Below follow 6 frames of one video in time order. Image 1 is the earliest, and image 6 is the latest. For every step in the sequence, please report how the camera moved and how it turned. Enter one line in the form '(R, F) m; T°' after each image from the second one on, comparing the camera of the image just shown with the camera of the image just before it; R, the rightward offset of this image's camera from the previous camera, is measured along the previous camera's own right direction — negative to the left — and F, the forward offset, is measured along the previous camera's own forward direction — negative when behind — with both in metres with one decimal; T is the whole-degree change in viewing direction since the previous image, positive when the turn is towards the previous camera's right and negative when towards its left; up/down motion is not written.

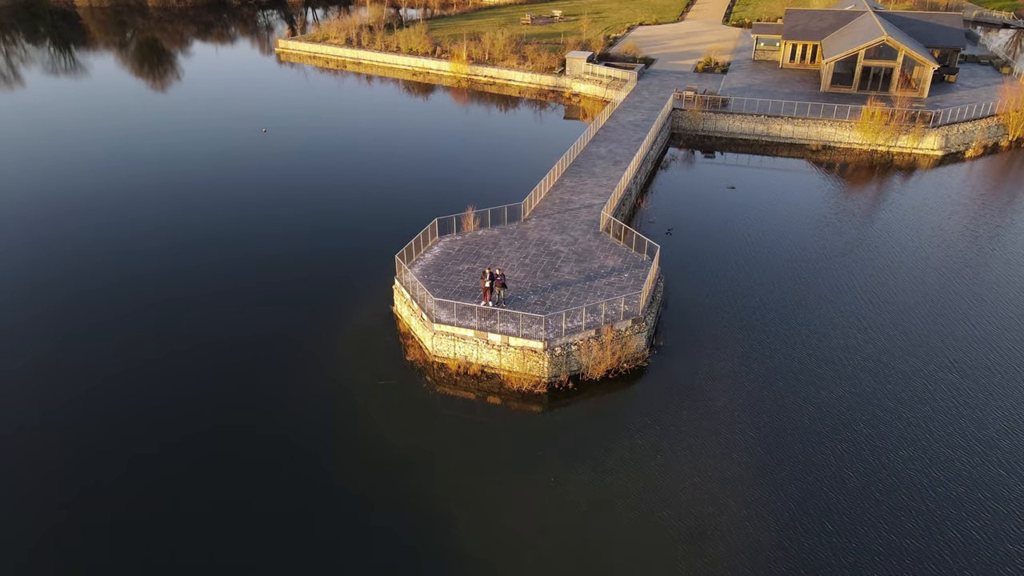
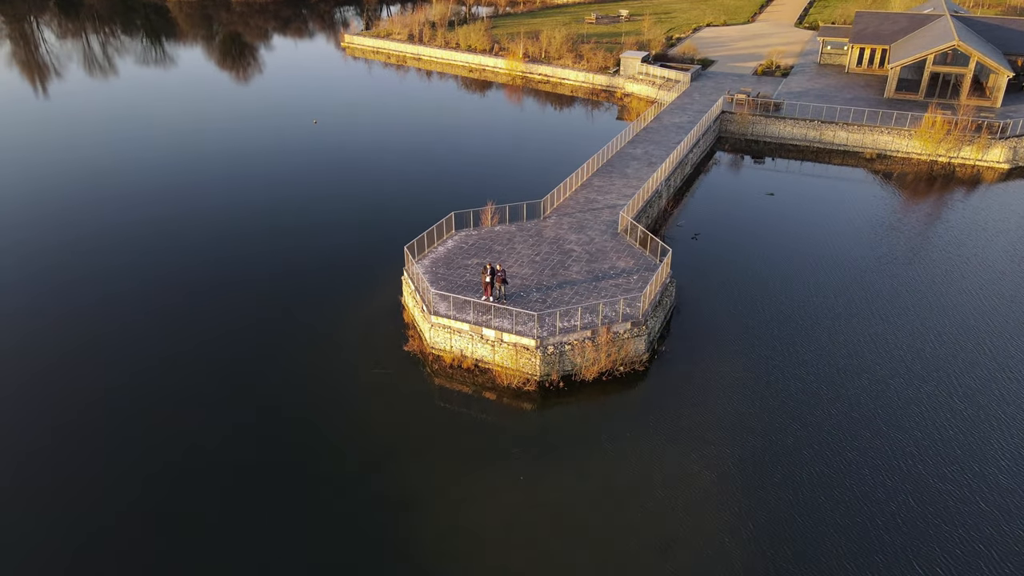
(+1.8, +0.2) m; -6°
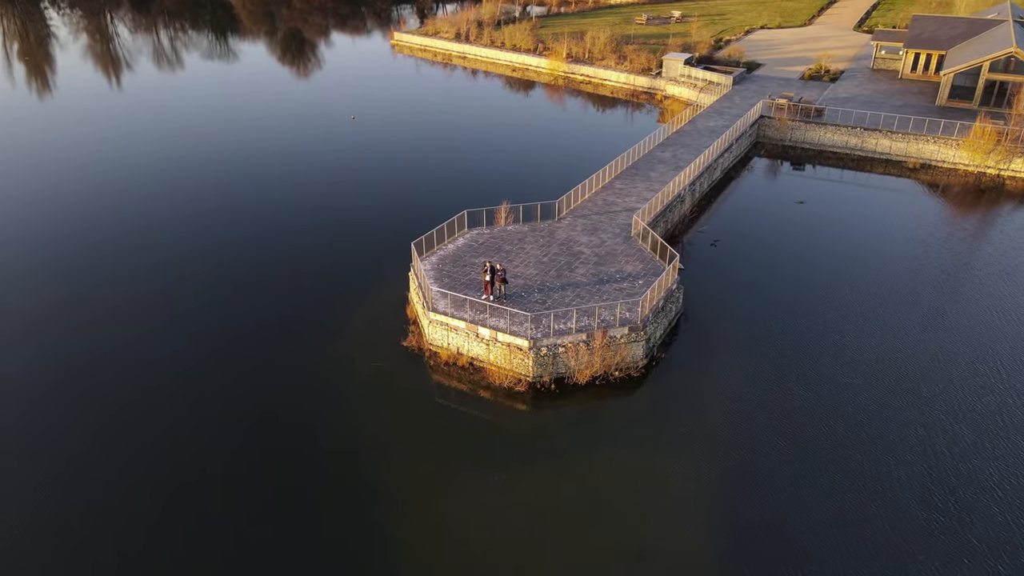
(+1.4, +0.1) m; -4°
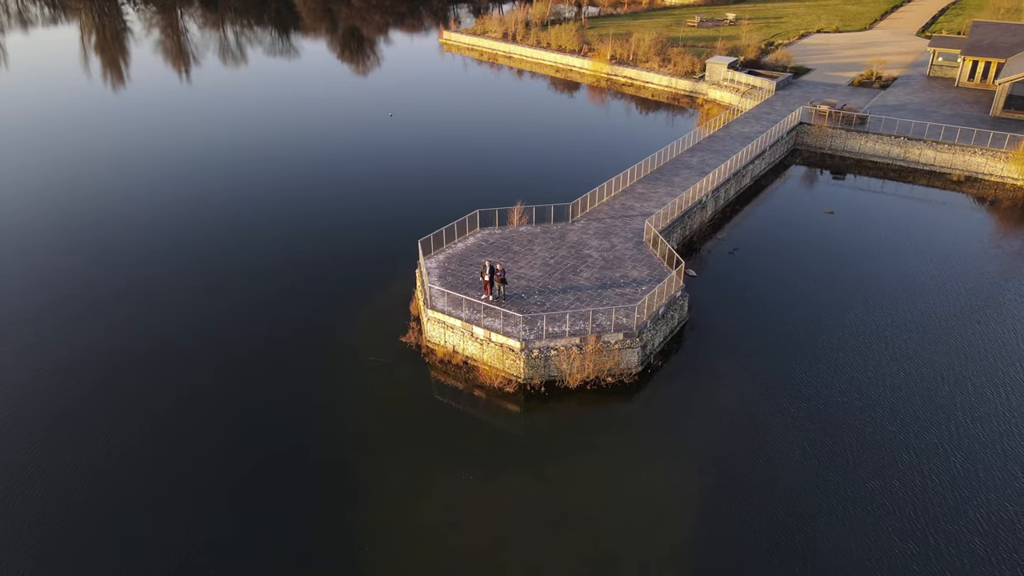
(+1.4, 0.0) m; -4°
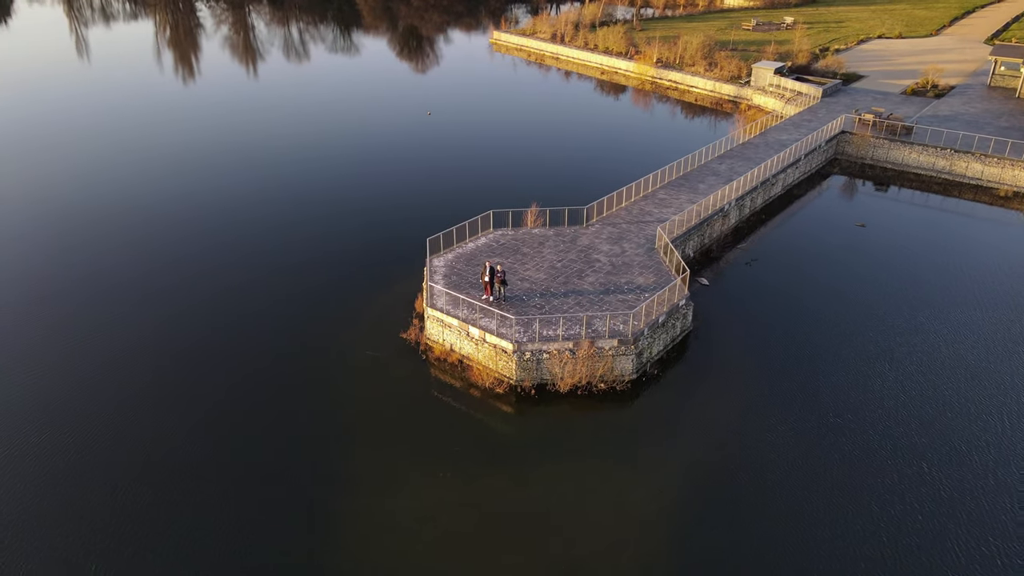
(+1.4, 0.0) m; -5°
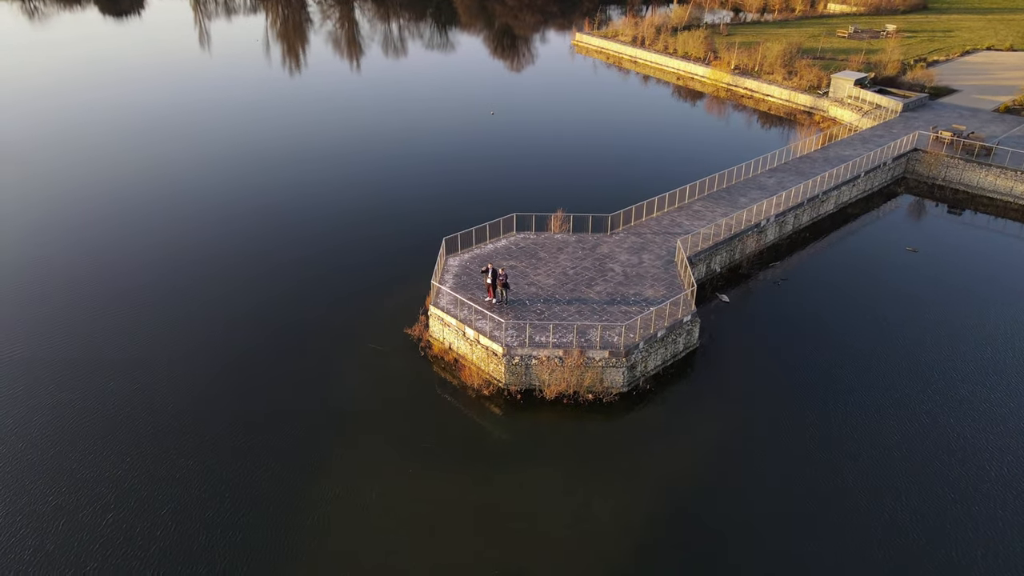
(+2.3, 0.0) m; -7°
